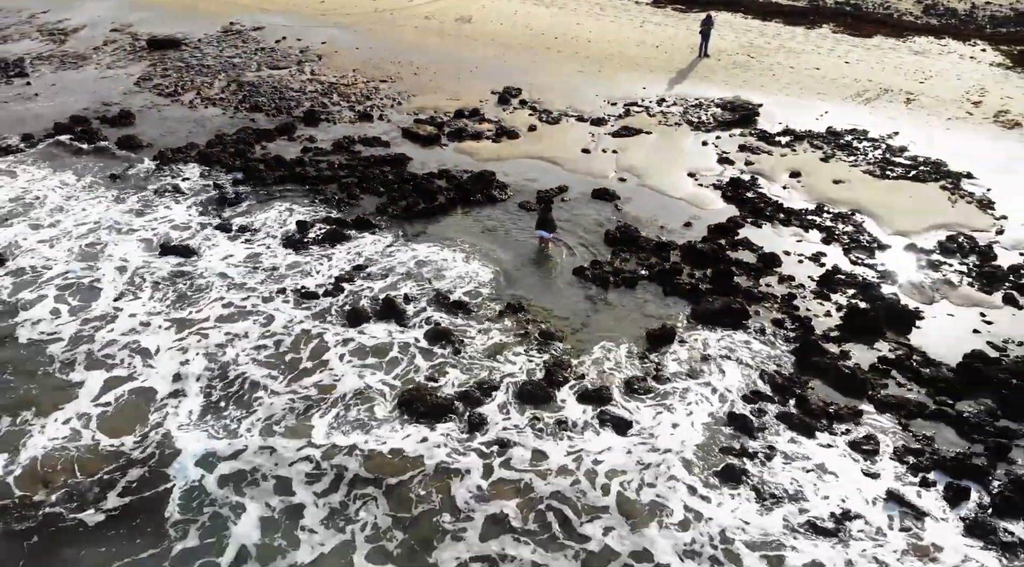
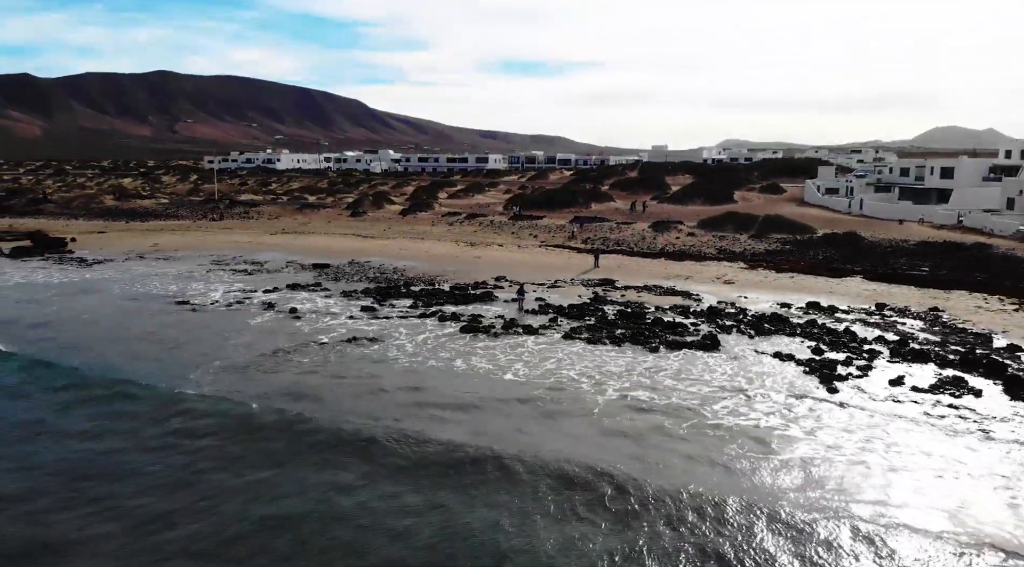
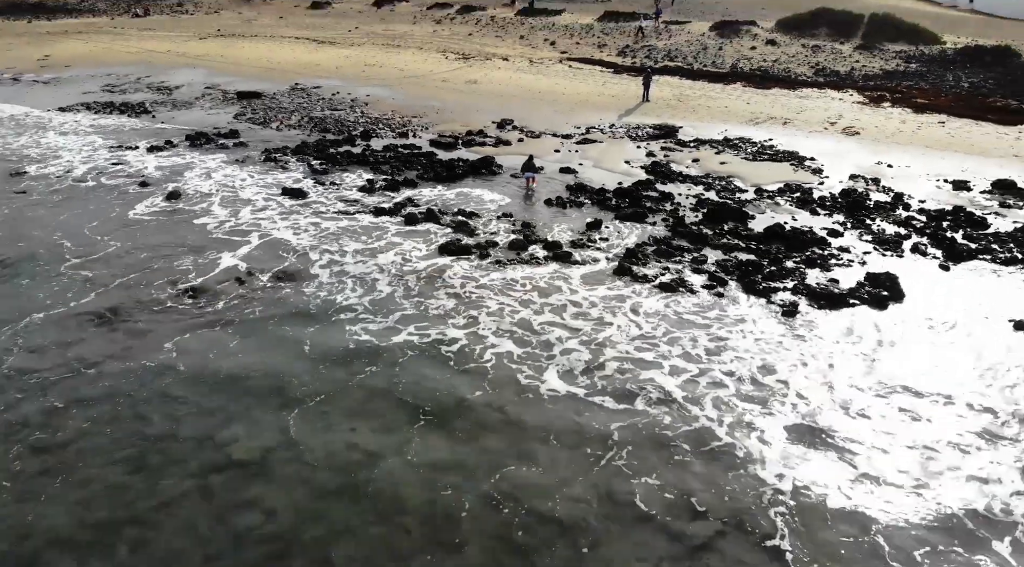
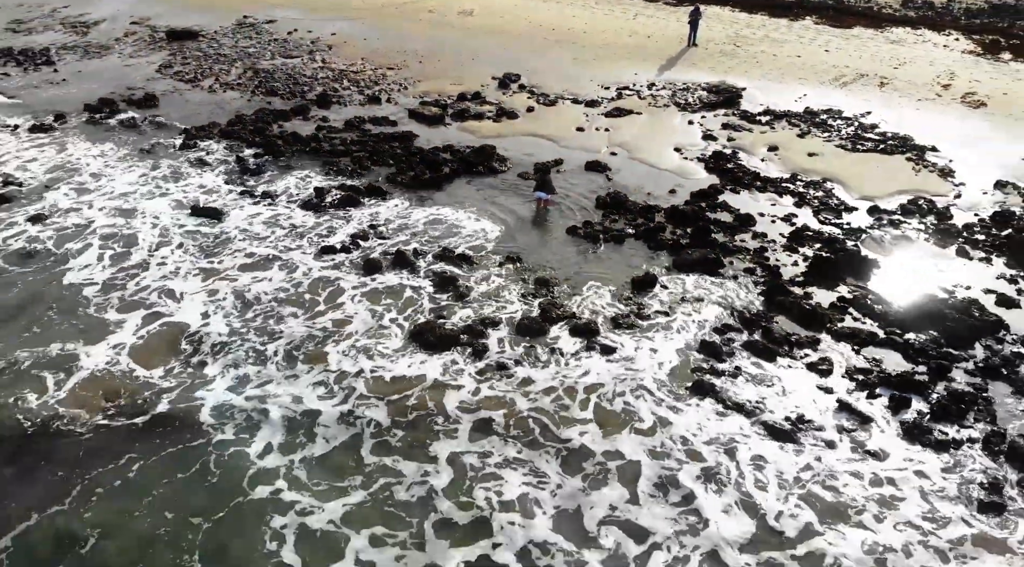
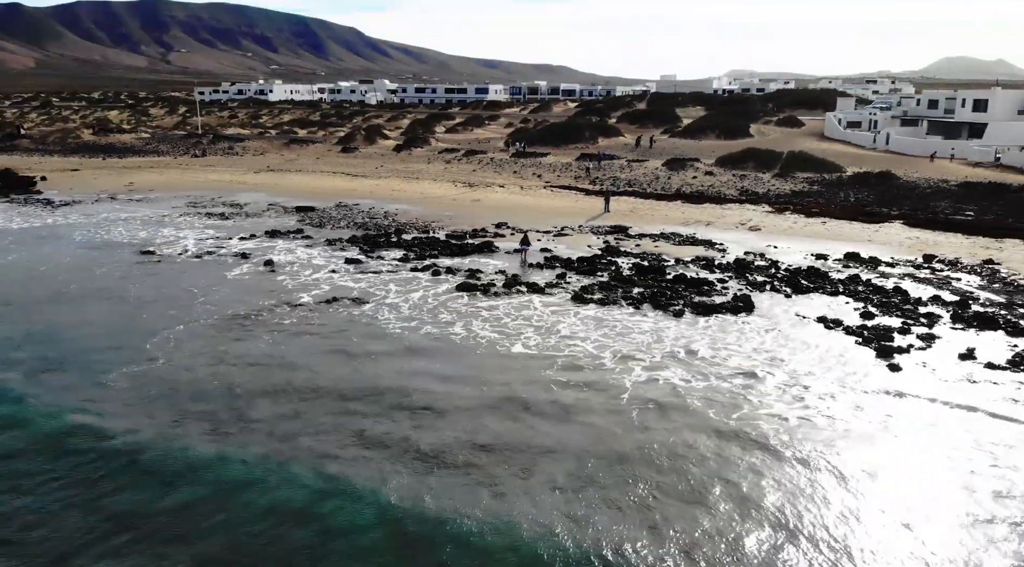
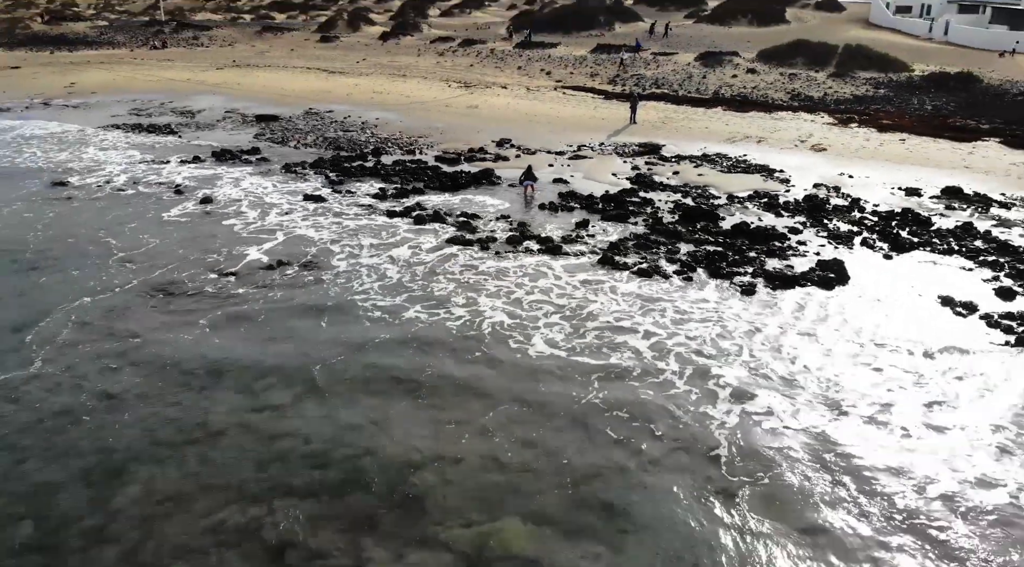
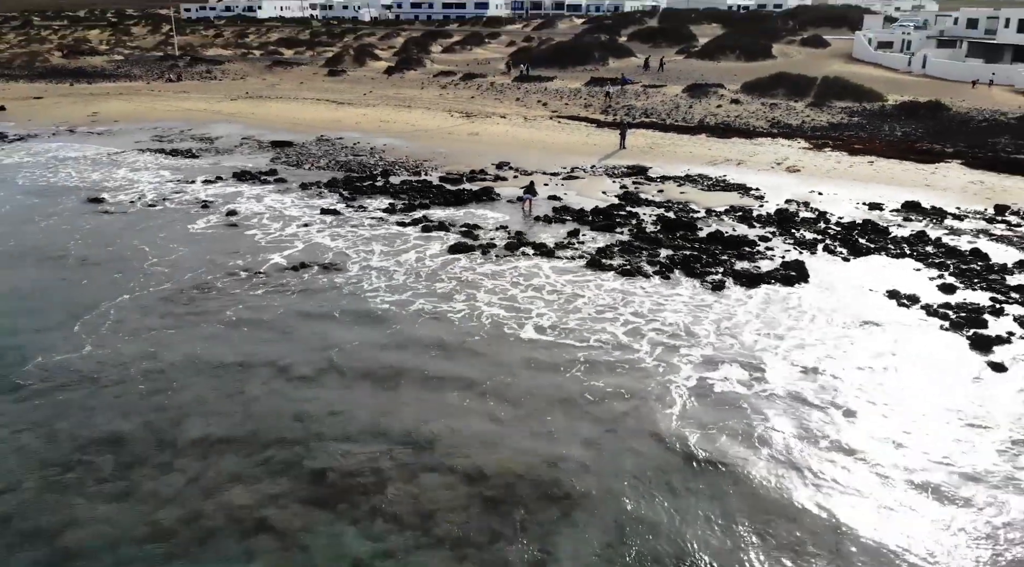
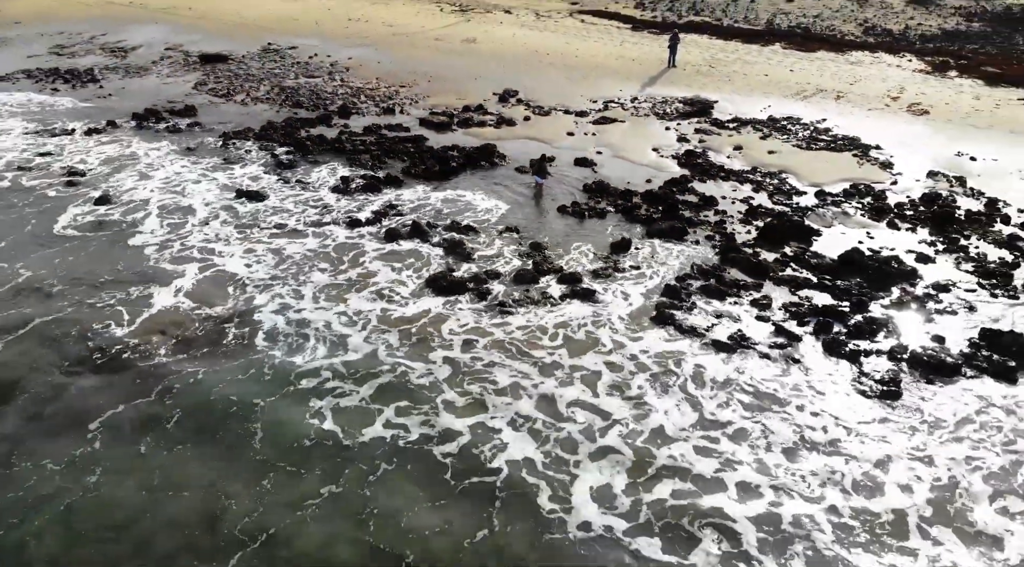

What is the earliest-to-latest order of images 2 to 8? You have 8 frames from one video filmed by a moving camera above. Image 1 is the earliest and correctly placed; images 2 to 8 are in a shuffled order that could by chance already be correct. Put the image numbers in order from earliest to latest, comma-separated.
4, 8, 3, 6, 7, 5, 2
